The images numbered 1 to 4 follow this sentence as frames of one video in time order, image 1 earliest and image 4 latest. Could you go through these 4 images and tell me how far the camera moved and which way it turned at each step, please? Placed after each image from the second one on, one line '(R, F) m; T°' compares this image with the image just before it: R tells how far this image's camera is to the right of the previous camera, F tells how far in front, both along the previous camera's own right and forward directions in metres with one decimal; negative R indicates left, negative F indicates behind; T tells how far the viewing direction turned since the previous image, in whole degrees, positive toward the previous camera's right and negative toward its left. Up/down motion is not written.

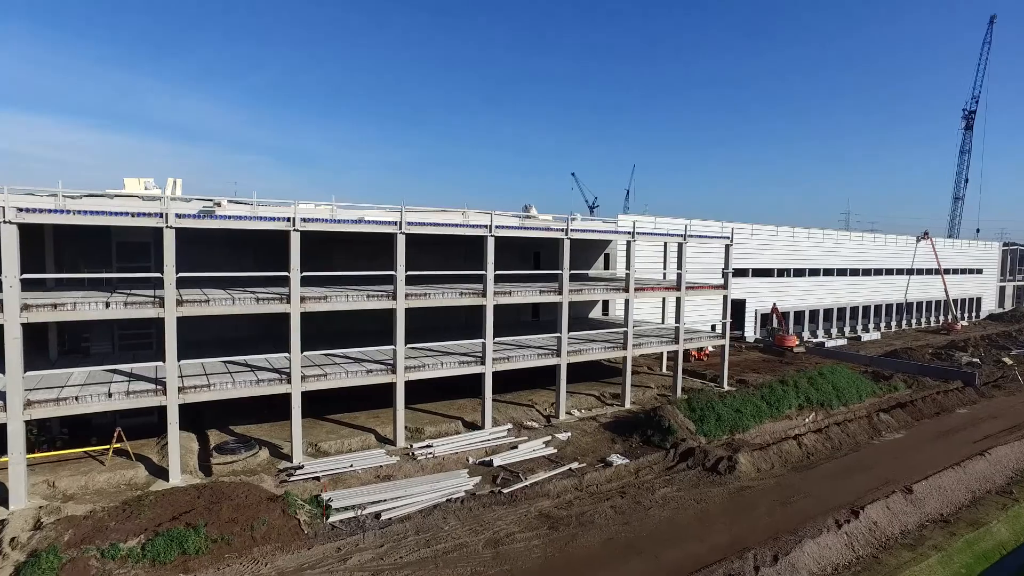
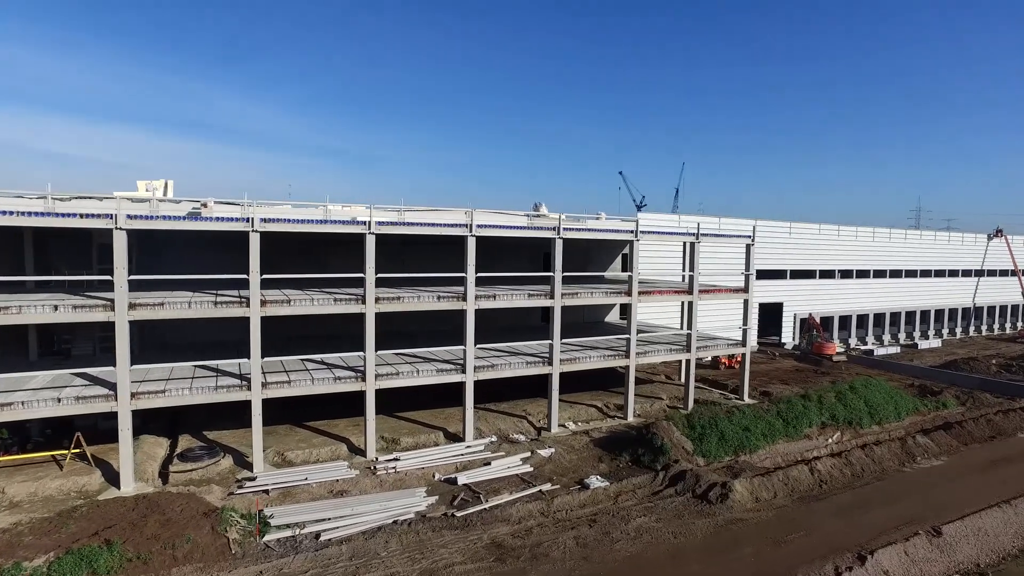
(+2.3, +1.4) m; -6°
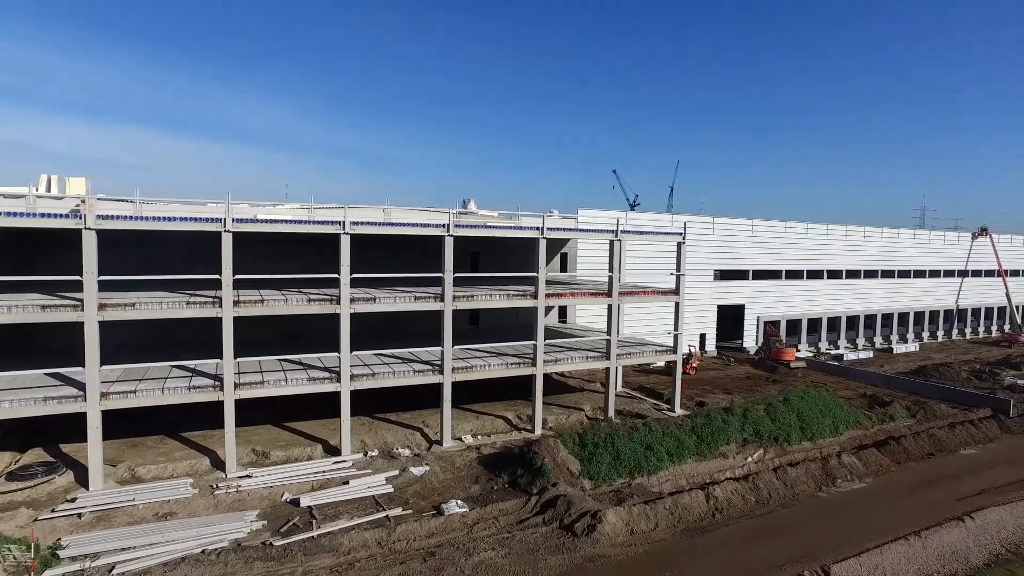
(+3.8, +1.6) m; -1°
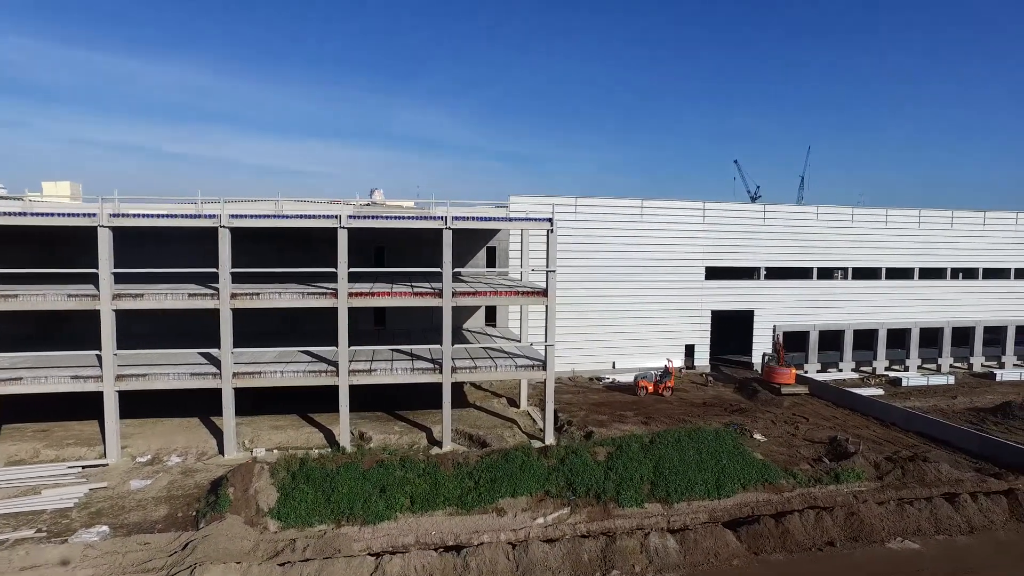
(+10.1, +4.7) m; -17°
